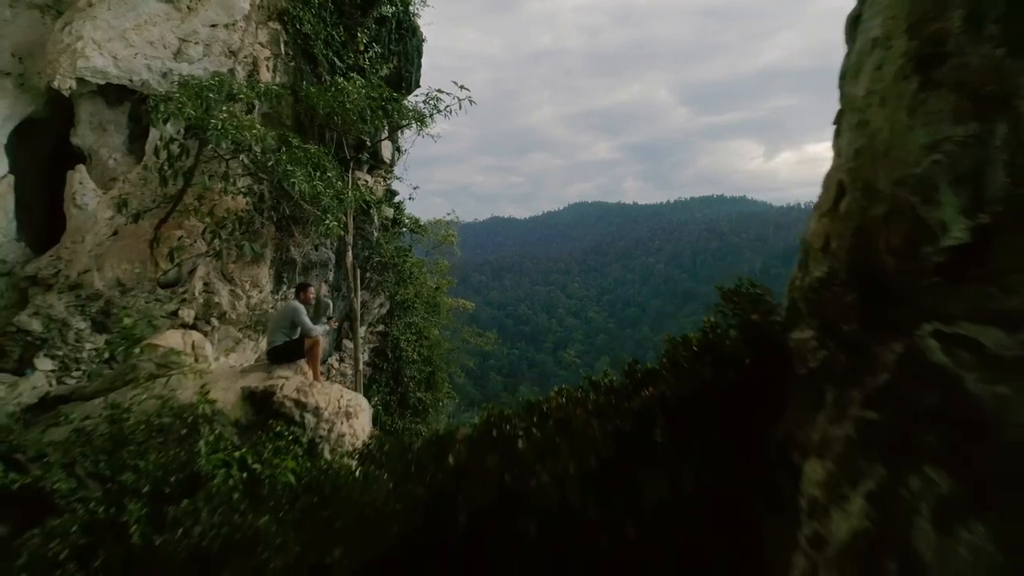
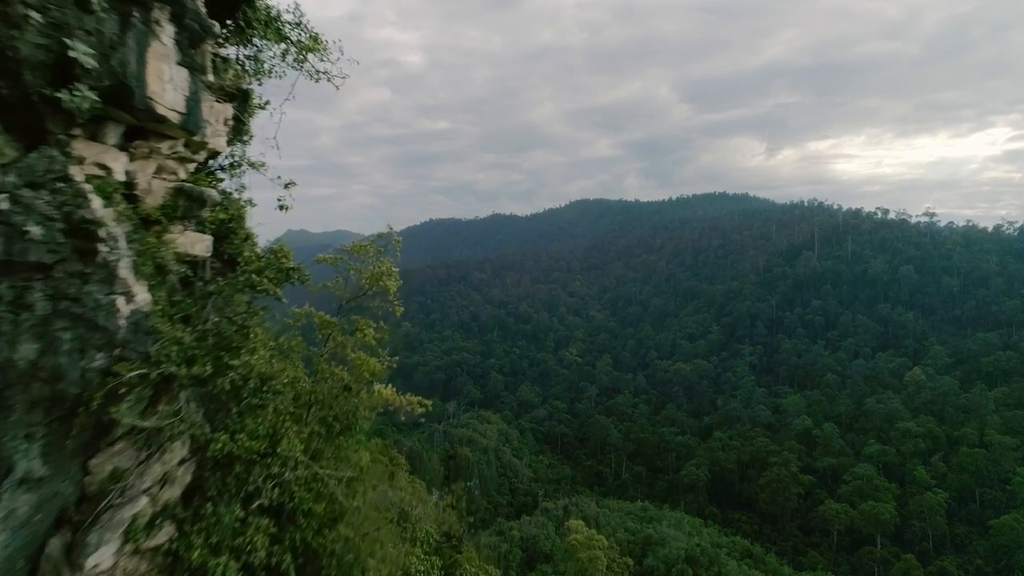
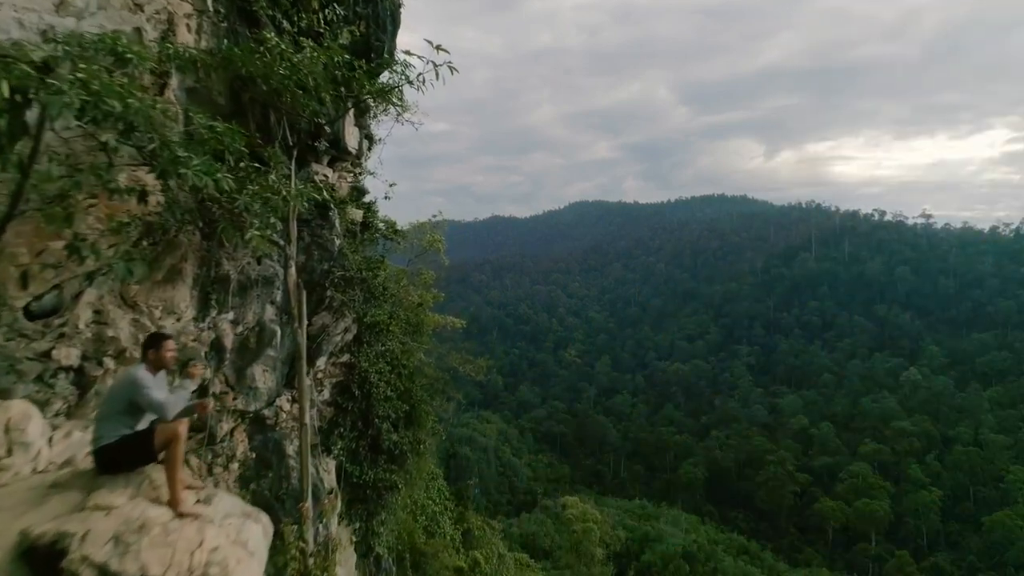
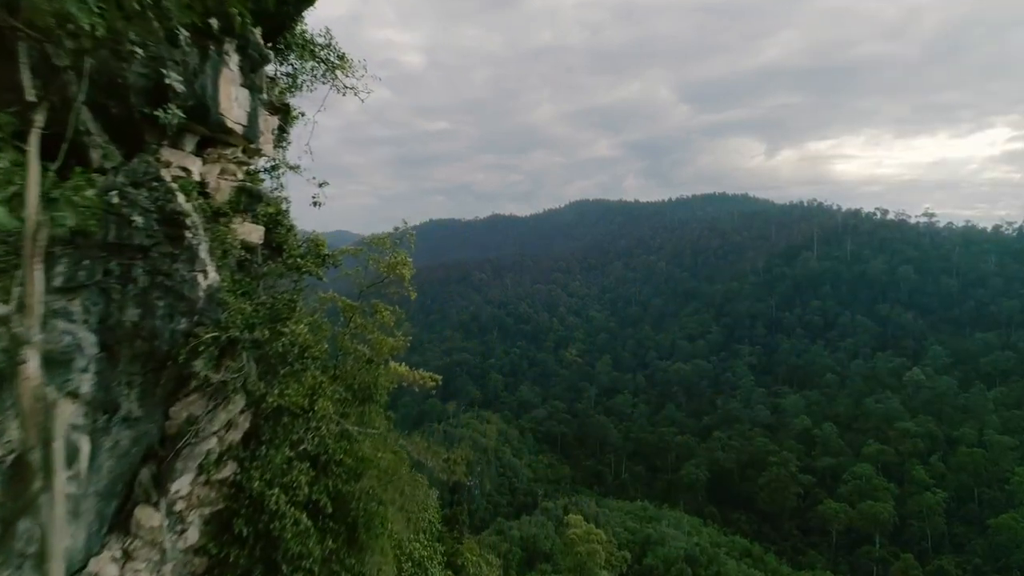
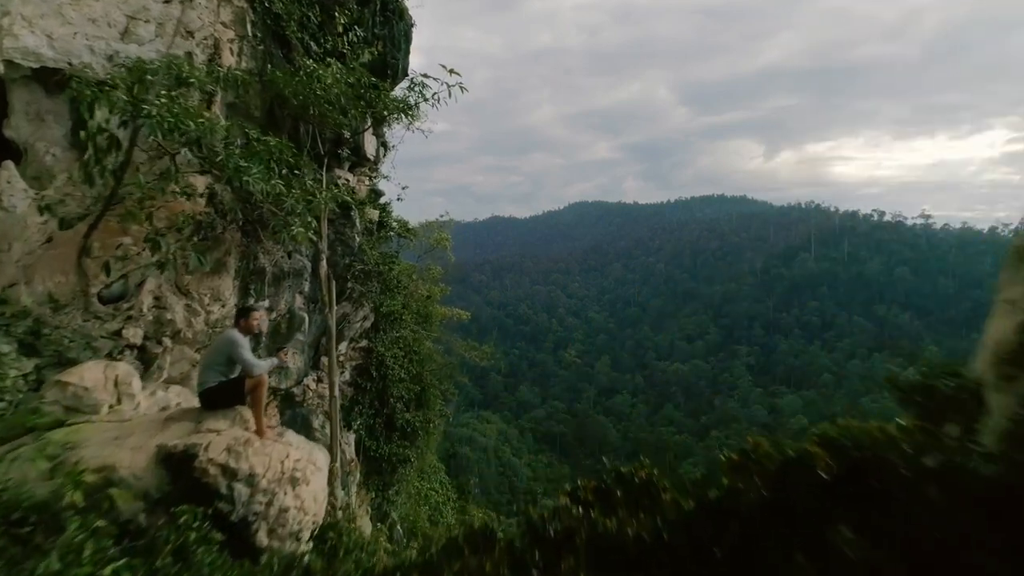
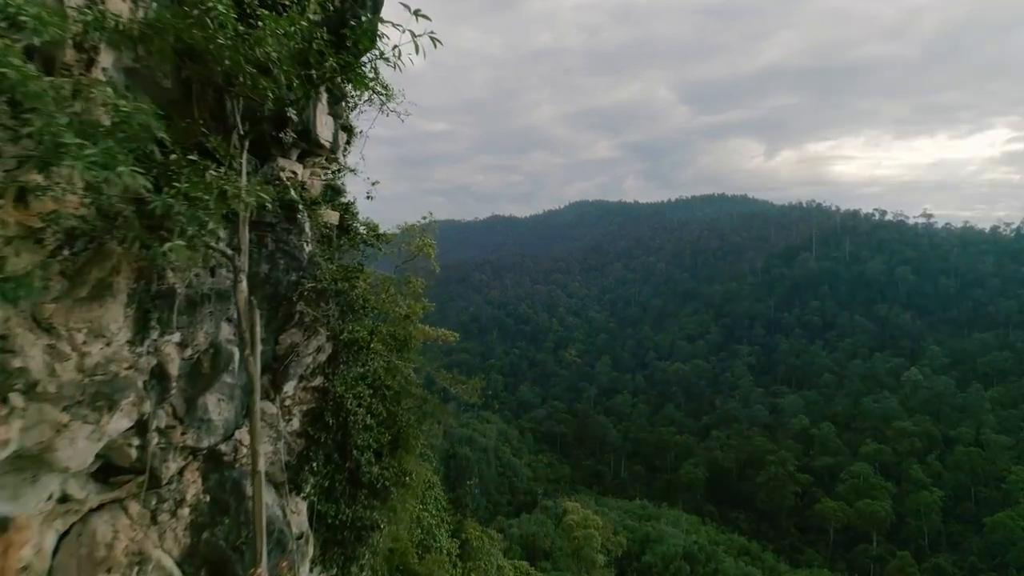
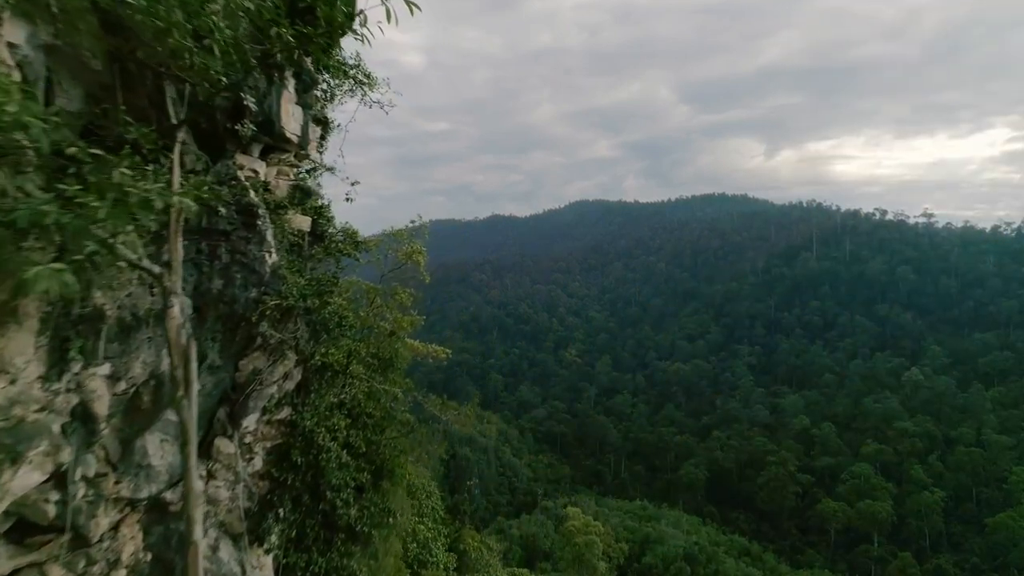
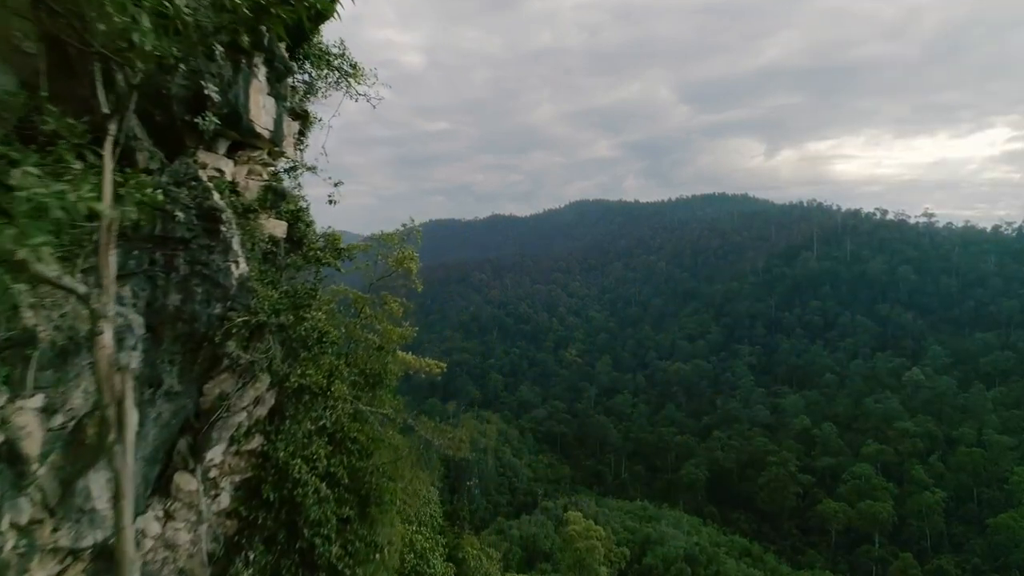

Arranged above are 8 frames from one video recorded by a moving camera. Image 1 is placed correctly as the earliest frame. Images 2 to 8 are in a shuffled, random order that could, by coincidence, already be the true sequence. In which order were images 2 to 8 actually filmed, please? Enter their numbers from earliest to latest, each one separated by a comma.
5, 3, 6, 7, 8, 4, 2
